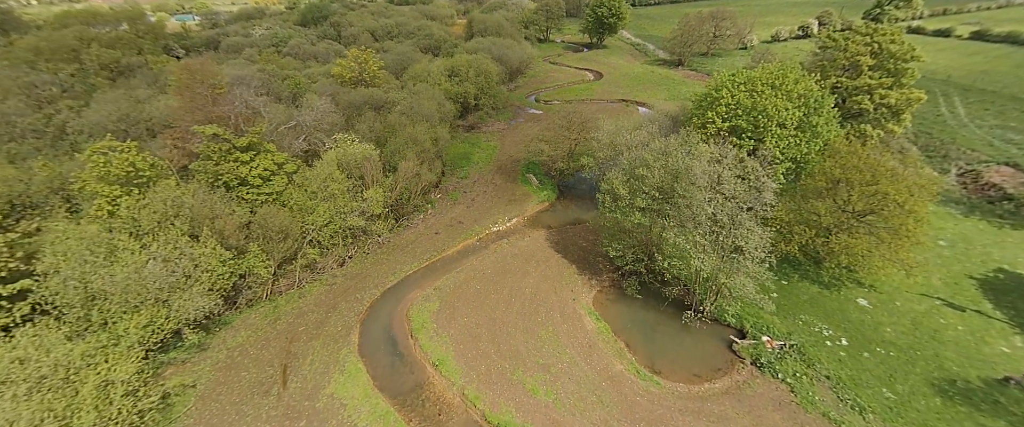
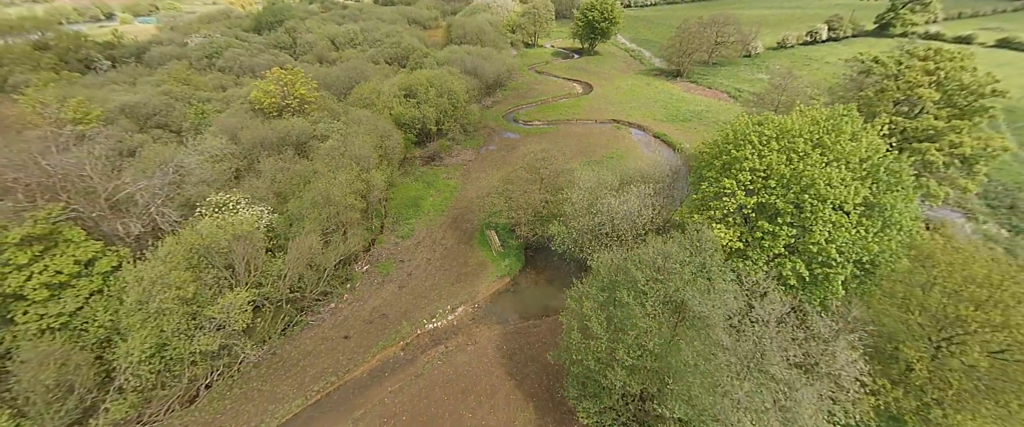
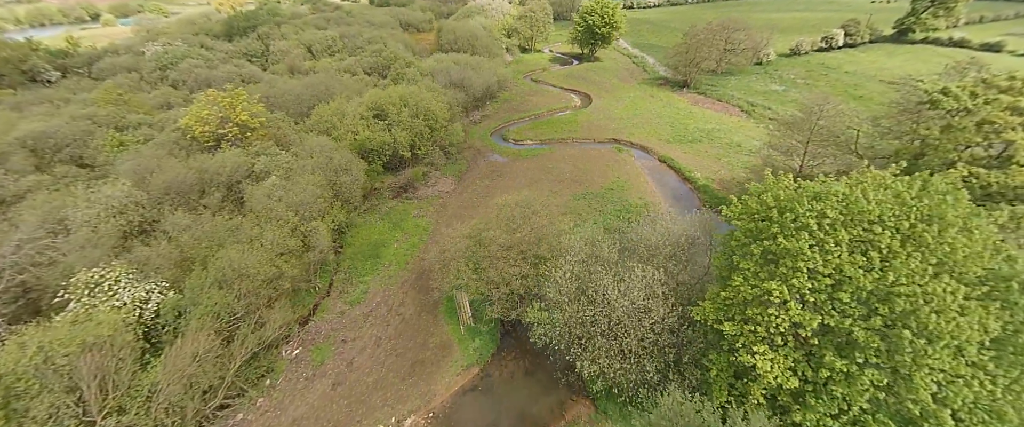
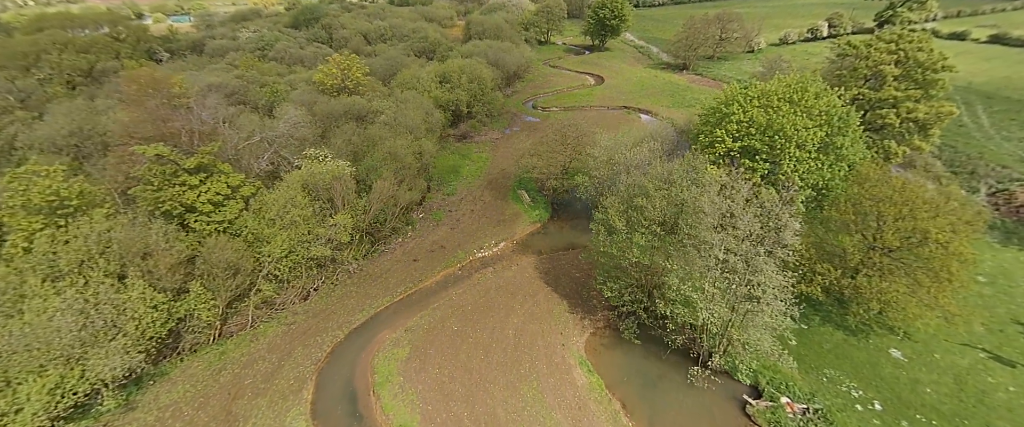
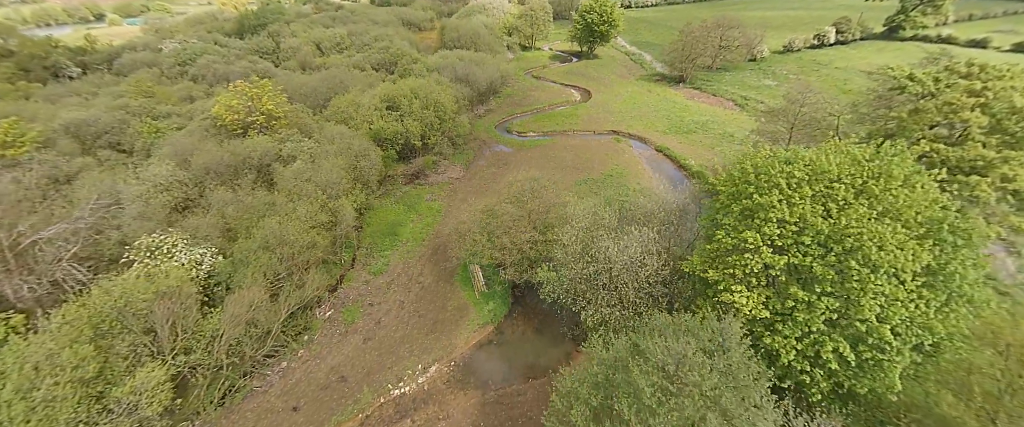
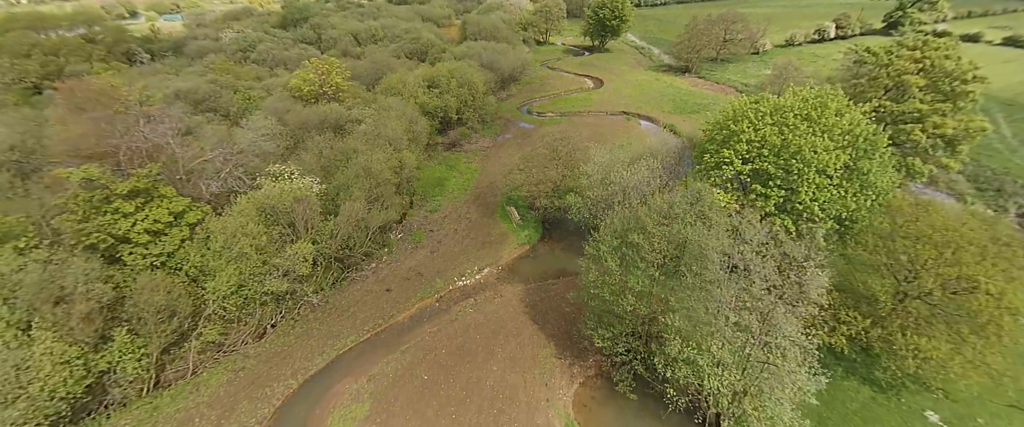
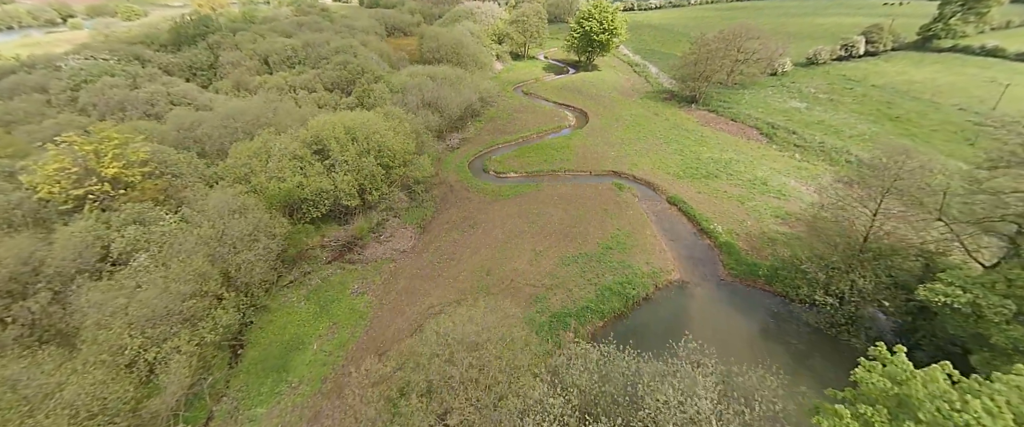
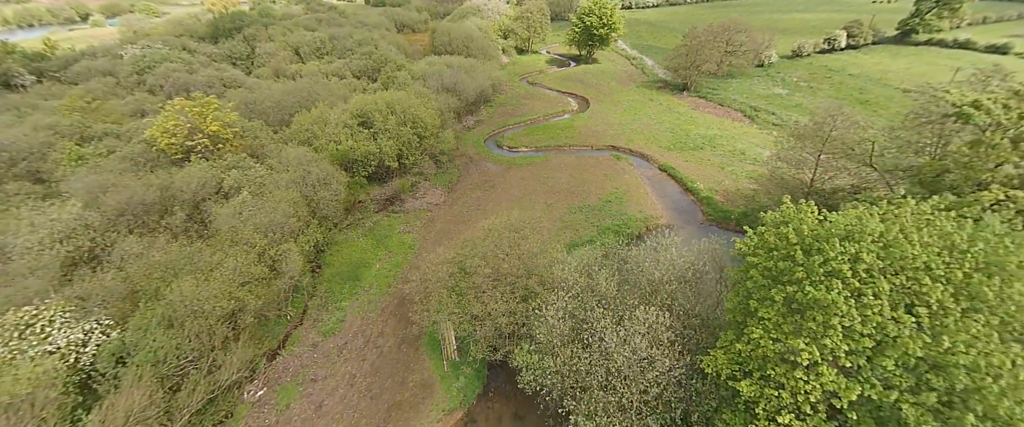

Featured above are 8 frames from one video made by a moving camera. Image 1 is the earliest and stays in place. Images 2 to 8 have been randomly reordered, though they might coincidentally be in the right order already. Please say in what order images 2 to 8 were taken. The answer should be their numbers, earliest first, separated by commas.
4, 6, 2, 5, 3, 8, 7
